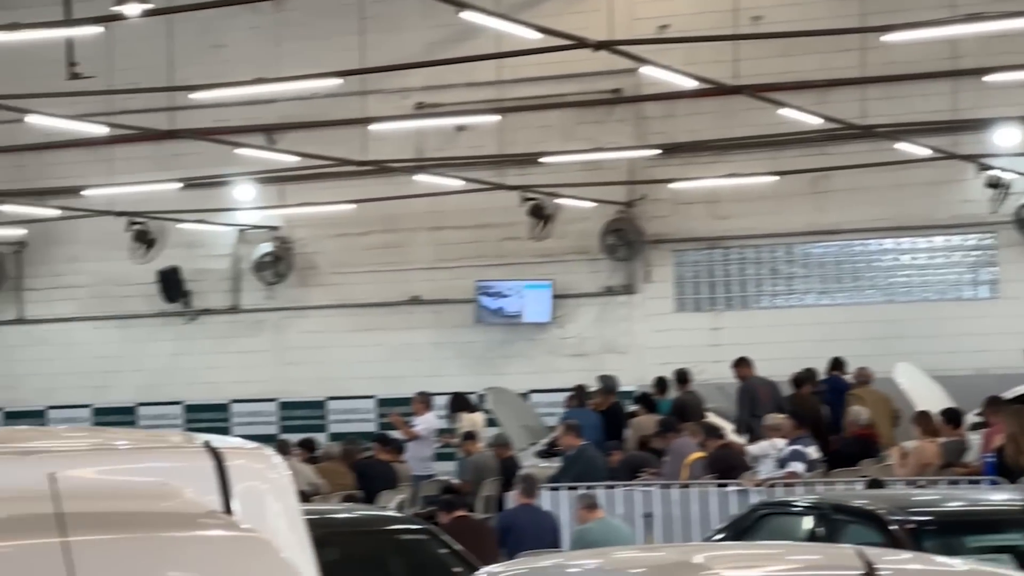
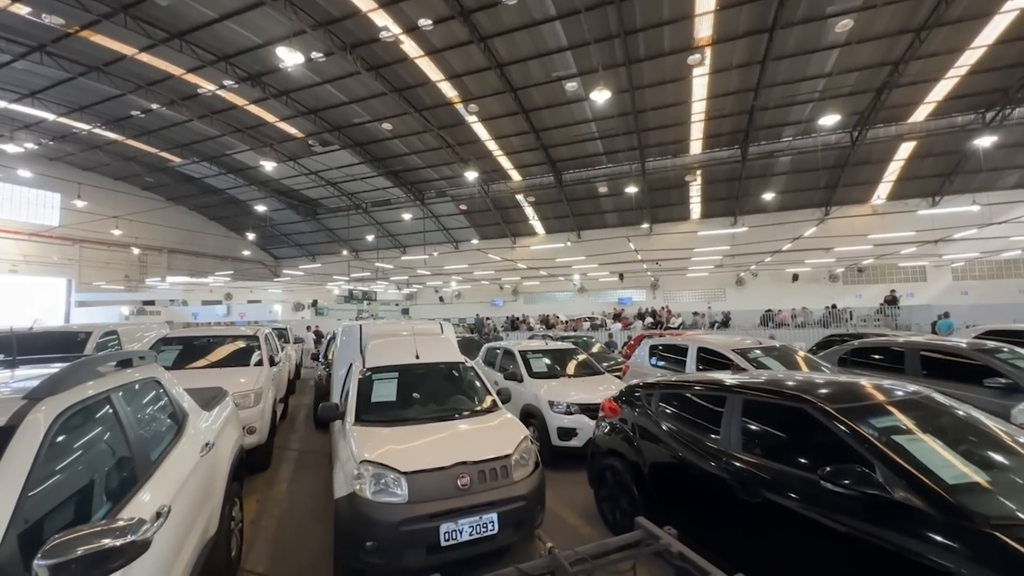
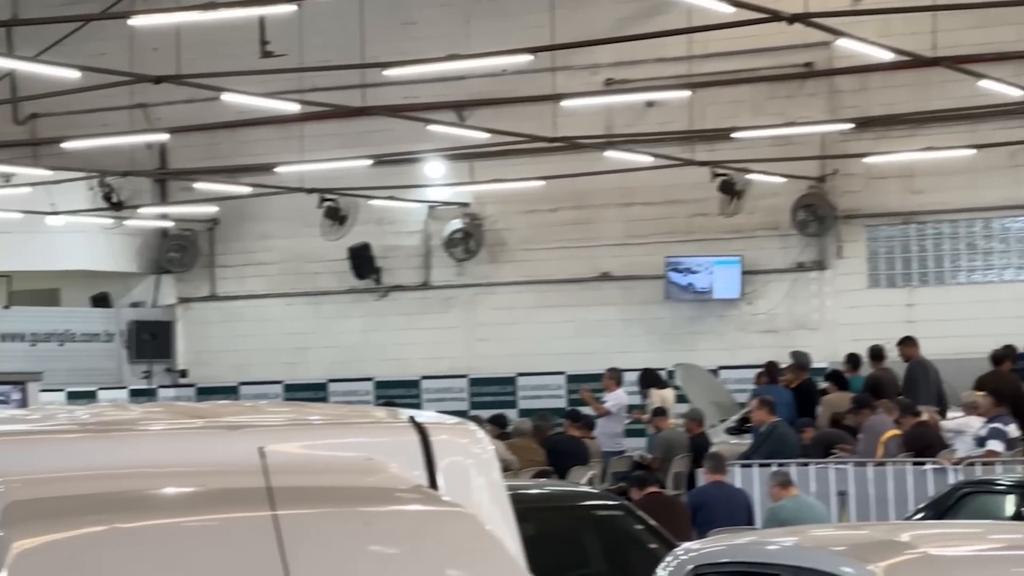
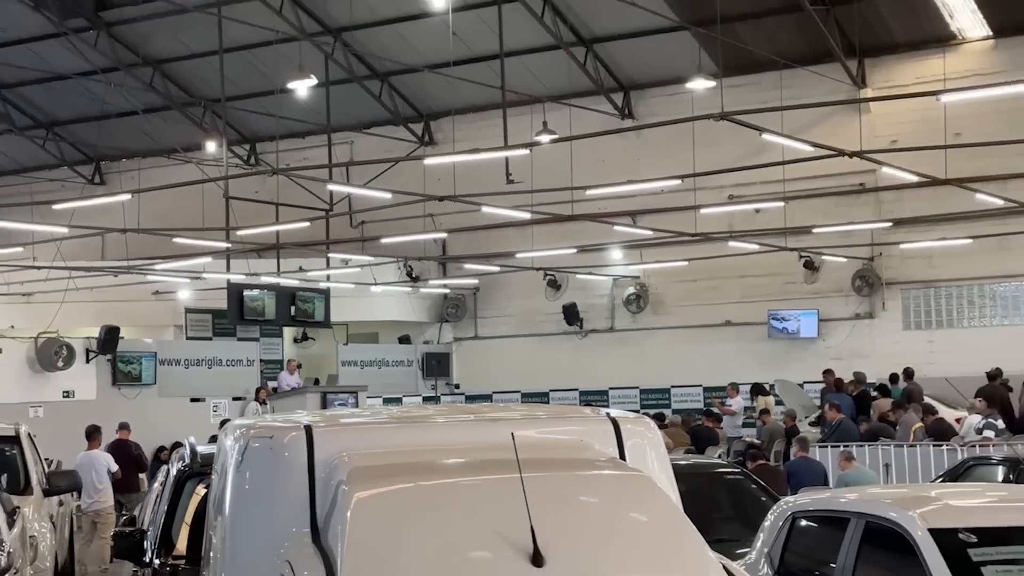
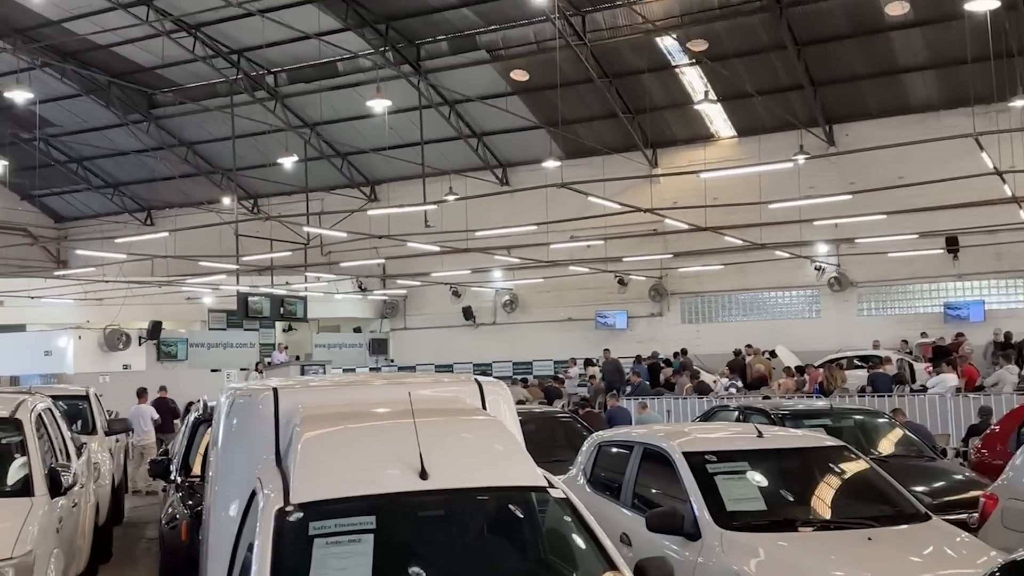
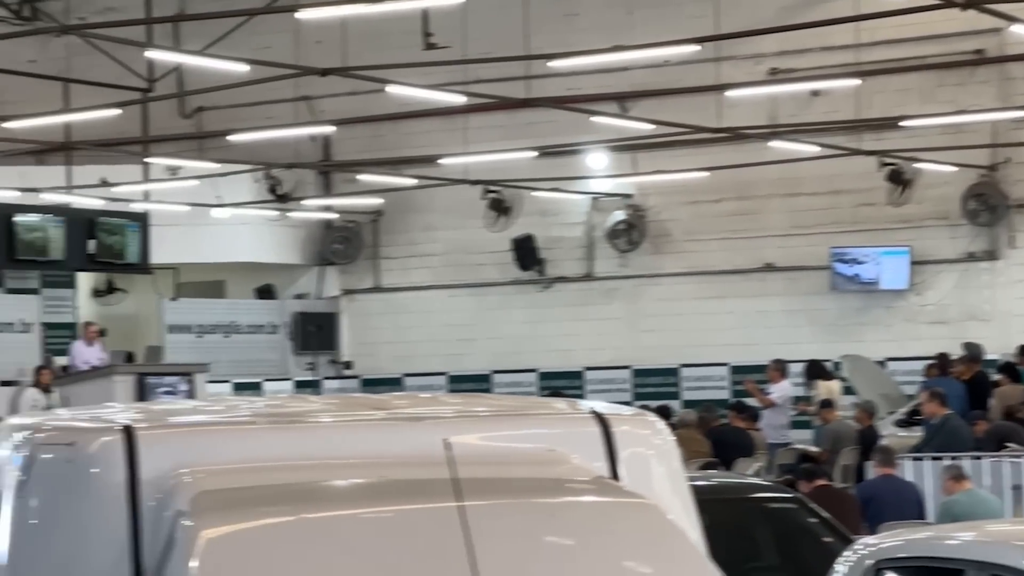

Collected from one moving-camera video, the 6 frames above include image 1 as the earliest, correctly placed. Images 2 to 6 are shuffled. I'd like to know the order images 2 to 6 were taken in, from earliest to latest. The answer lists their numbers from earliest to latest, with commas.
3, 6, 4, 5, 2
